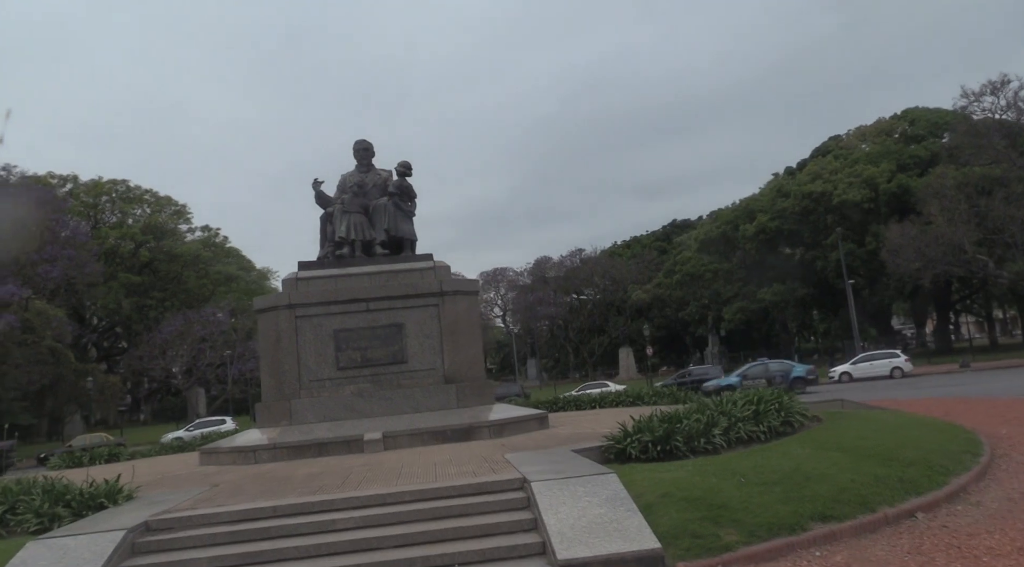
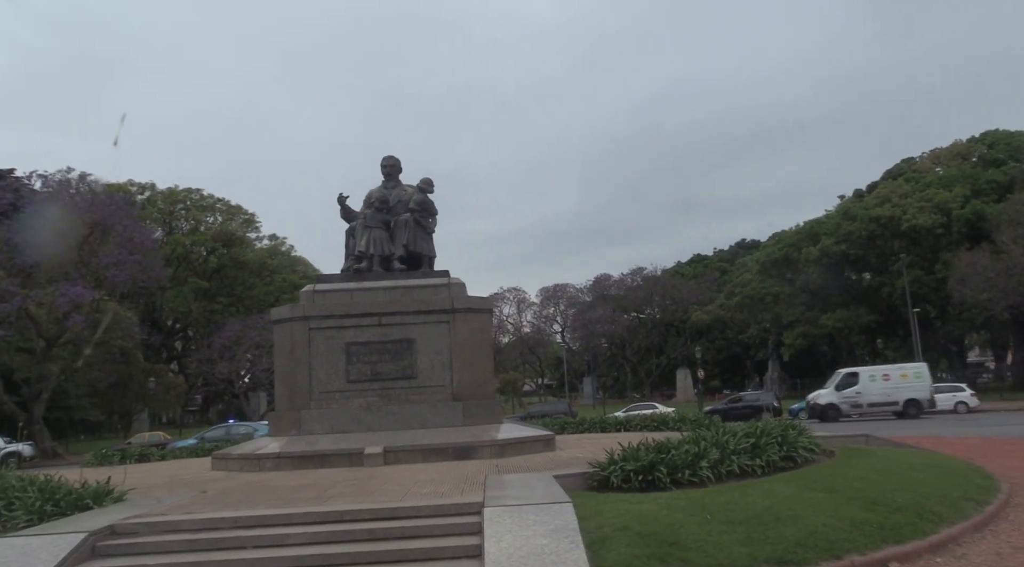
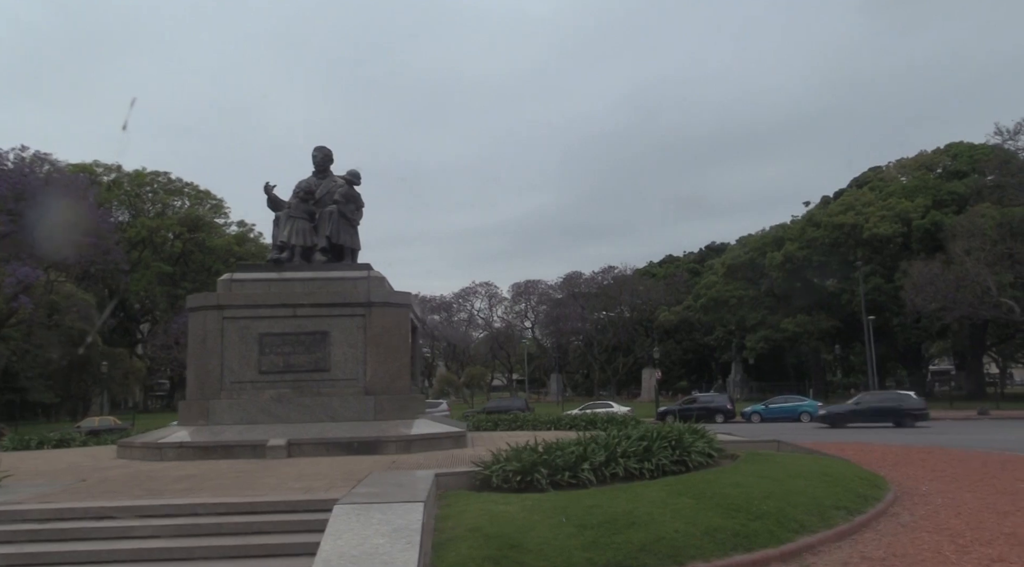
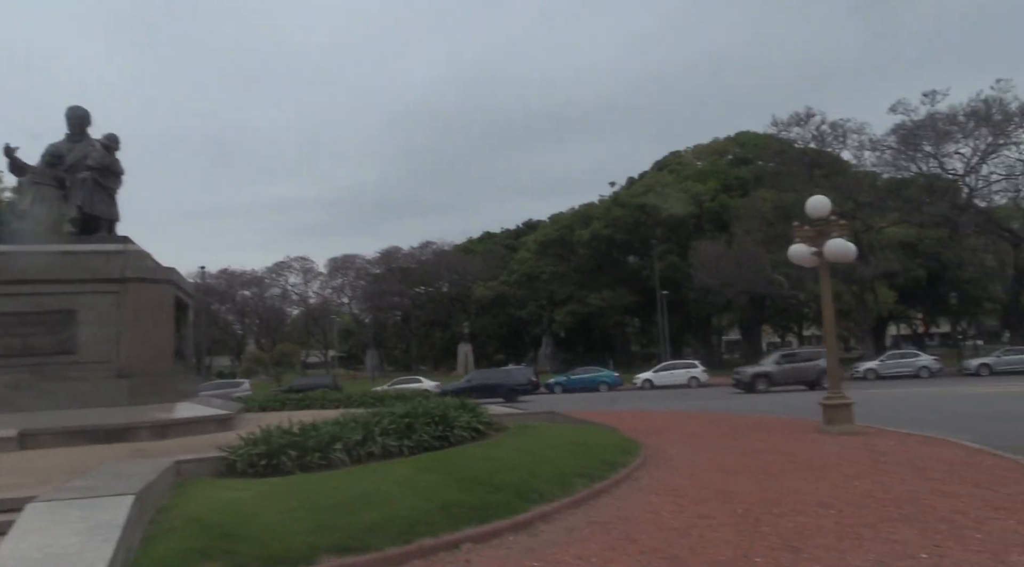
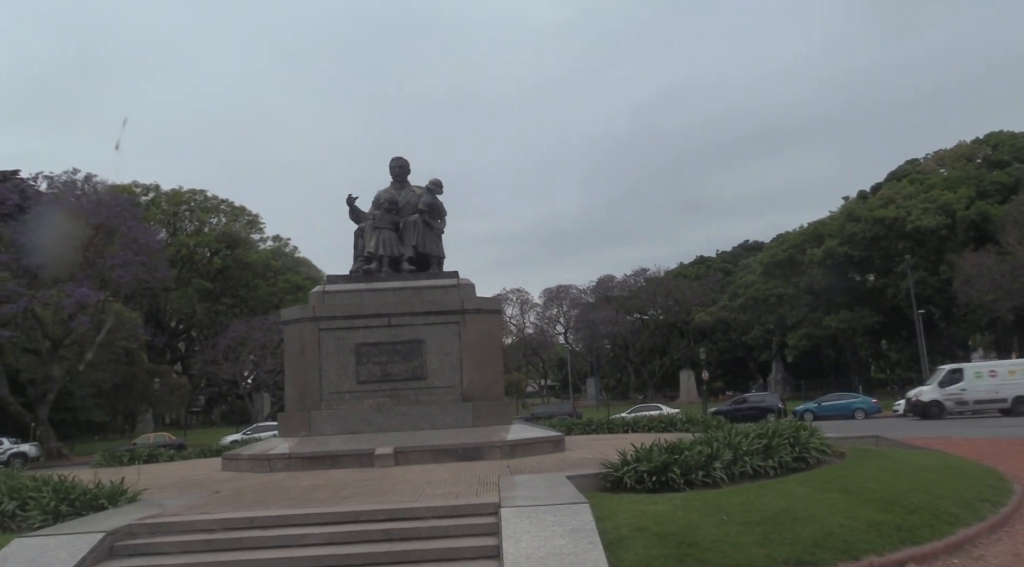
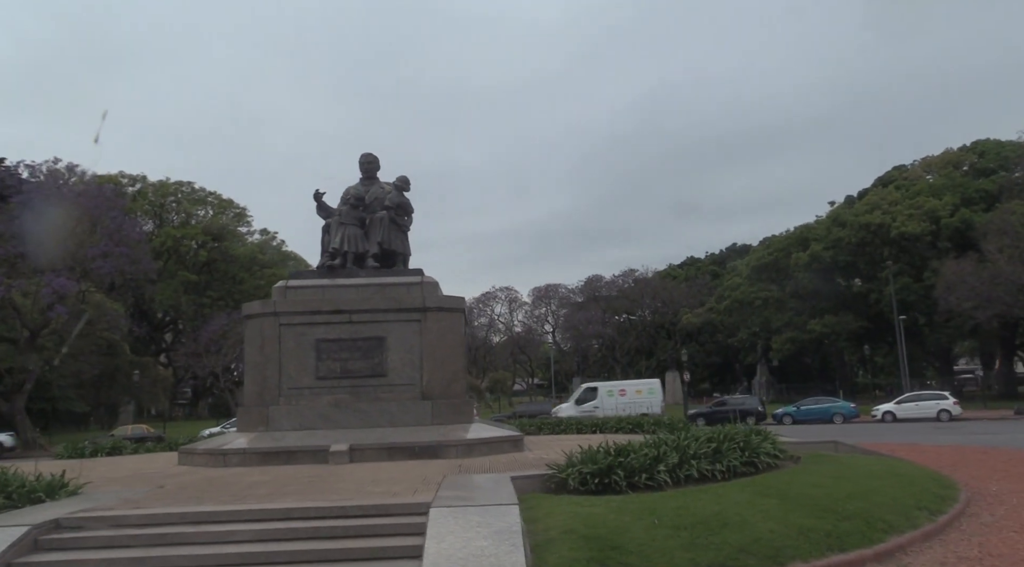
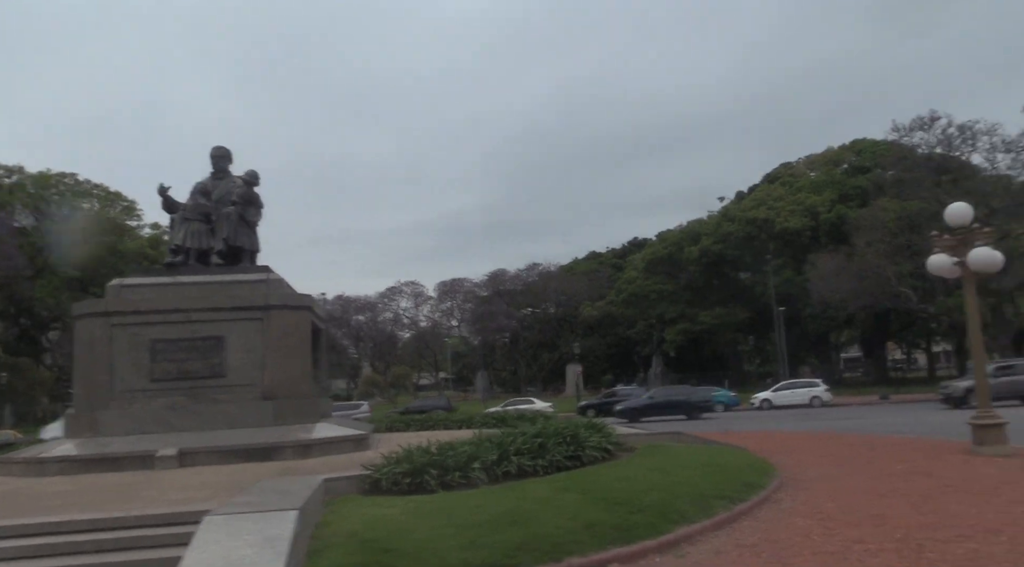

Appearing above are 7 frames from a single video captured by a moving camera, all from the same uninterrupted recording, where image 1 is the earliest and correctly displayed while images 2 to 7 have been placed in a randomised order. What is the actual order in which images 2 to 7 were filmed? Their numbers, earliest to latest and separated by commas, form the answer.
5, 2, 6, 3, 7, 4
